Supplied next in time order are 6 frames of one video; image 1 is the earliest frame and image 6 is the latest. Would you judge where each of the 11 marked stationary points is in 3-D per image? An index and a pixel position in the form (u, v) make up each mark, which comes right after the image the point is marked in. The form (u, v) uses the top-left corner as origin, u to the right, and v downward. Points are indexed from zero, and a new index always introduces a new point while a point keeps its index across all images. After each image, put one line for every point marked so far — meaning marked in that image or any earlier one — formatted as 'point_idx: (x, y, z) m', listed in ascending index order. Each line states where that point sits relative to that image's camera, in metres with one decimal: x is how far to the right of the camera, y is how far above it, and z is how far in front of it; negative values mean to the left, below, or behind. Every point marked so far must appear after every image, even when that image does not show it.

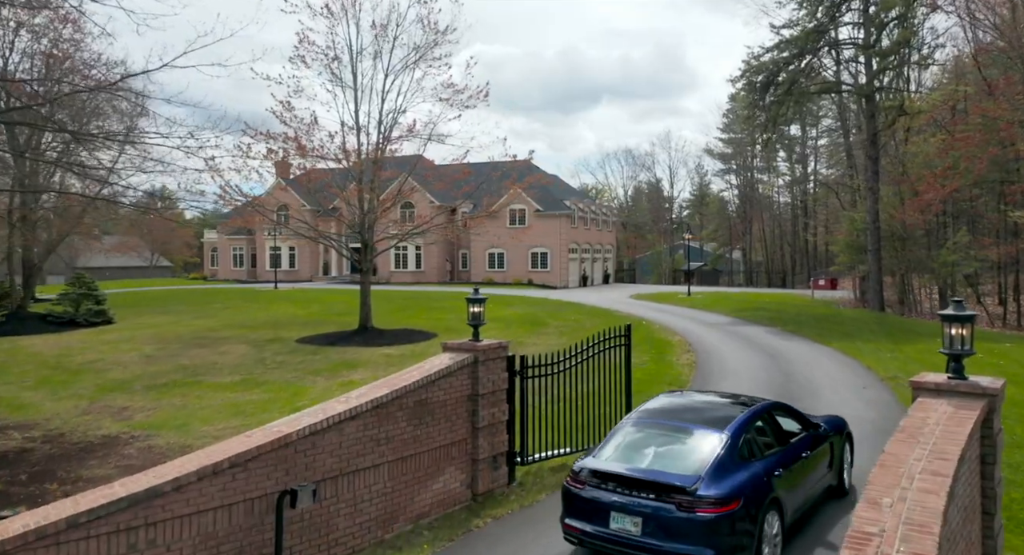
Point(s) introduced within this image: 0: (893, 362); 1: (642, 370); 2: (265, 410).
0: (+8.3, -1.8, +16.7) m
1: (+2.6, -1.9, +15.9) m
2: (-4.0, -2.2, +12.4) m
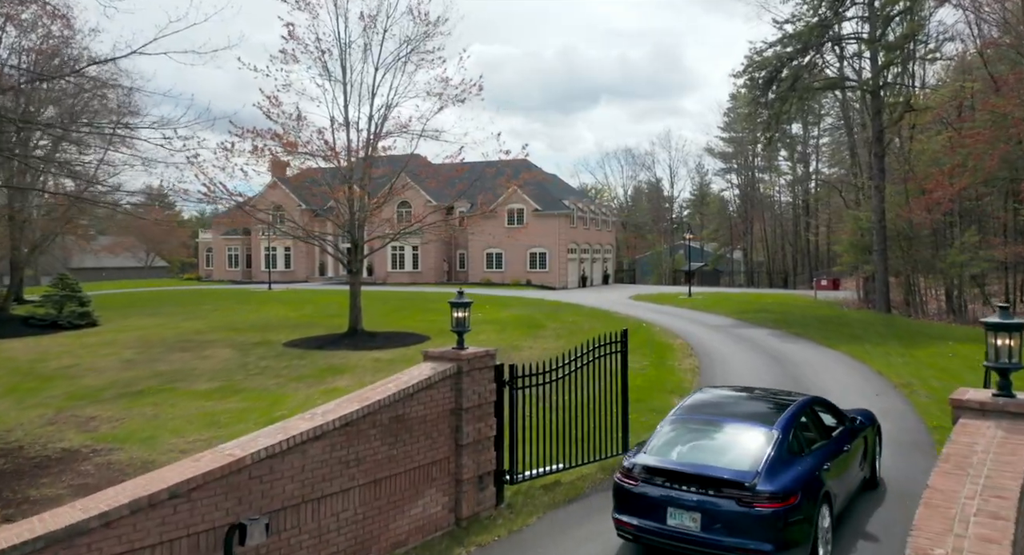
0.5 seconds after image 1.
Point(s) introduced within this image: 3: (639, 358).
0: (+8.2, -1.9, +15.9) m
1: (+2.5, -1.9, +15.1) m
2: (-4.1, -2.2, +11.6) m
3: (+2.9, -1.8, +17.1) m
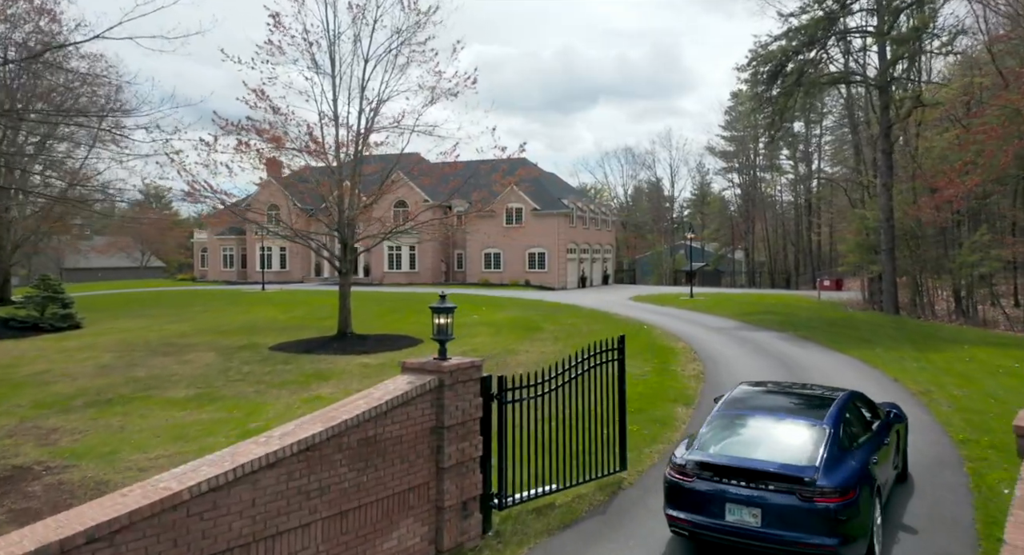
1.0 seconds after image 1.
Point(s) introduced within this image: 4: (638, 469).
0: (+8.1, -1.9, +15.1) m
1: (+2.4, -2.0, +14.3) m
2: (-4.3, -2.2, +10.8) m
3: (+2.8, -1.8, +16.3) m
4: (+1.6, -2.4, +9.5) m
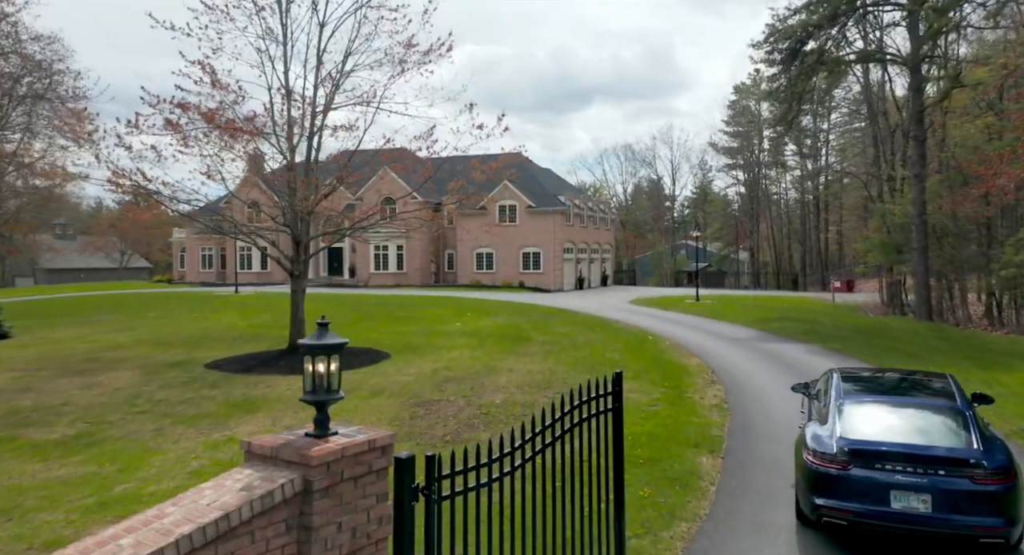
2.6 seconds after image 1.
0: (+7.7, -2.0, +12.0) m
1: (+2.0, -2.0, +11.2) m
2: (-4.6, -2.3, +7.7) m
3: (+2.4, -1.9, +13.3) m
4: (+1.2, -2.4, +6.4) m
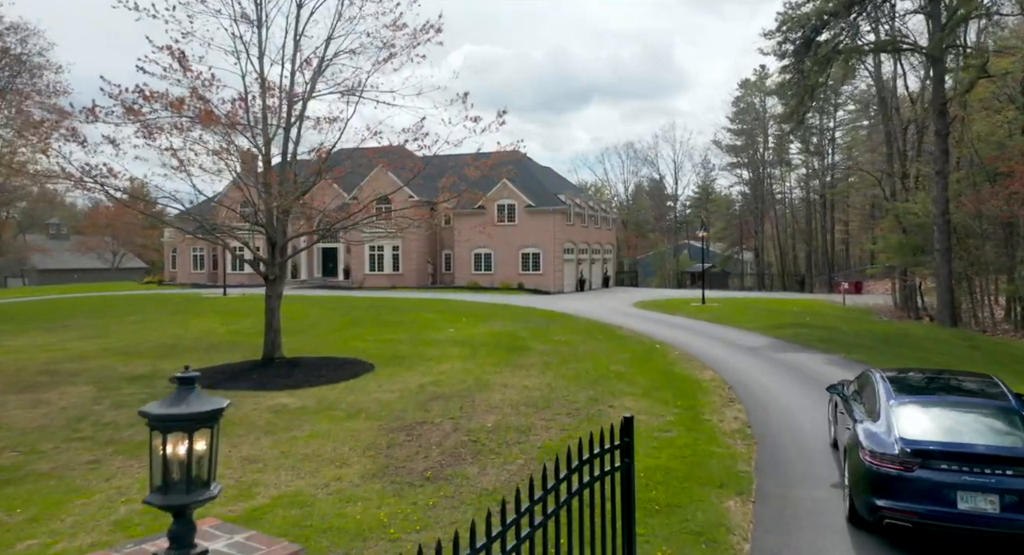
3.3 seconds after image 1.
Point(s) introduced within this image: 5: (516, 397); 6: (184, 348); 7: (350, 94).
0: (+7.6, -2.1, +10.5) m
1: (+1.9, -2.1, +9.8) m
2: (-4.7, -2.4, +6.2) m
3: (+2.3, -2.0, +11.8) m
4: (+1.1, -2.5, +4.9) m
5: (+0.1, -2.0, +12.9) m
6: (-8.2, -1.8, +19.3) m
7: (-3.6, +4.1, +16.8) m
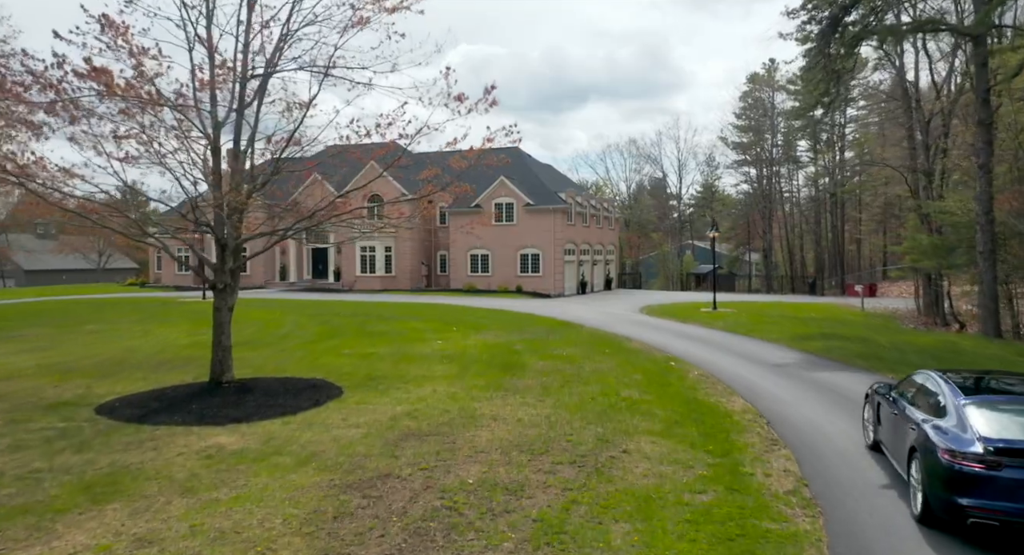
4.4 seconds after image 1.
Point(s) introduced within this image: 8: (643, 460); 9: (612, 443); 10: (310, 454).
0: (+7.4, -2.2, +8.1) m
1: (+1.8, -2.3, +7.4) m
2: (-4.9, -2.5, +3.8) m
3: (+2.1, -2.2, +9.4) m
4: (+1.0, -2.7, +2.5) m
5: (-0.1, -2.2, +10.5) m
6: (-8.4, -1.9, +16.9) m
7: (-3.7, +3.9, +14.4) m
8: (+1.6, -2.2, +9.2) m
9: (+1.3, -2.1, +9.8) m
10: (-2.6, -2.2, +9.8) m
